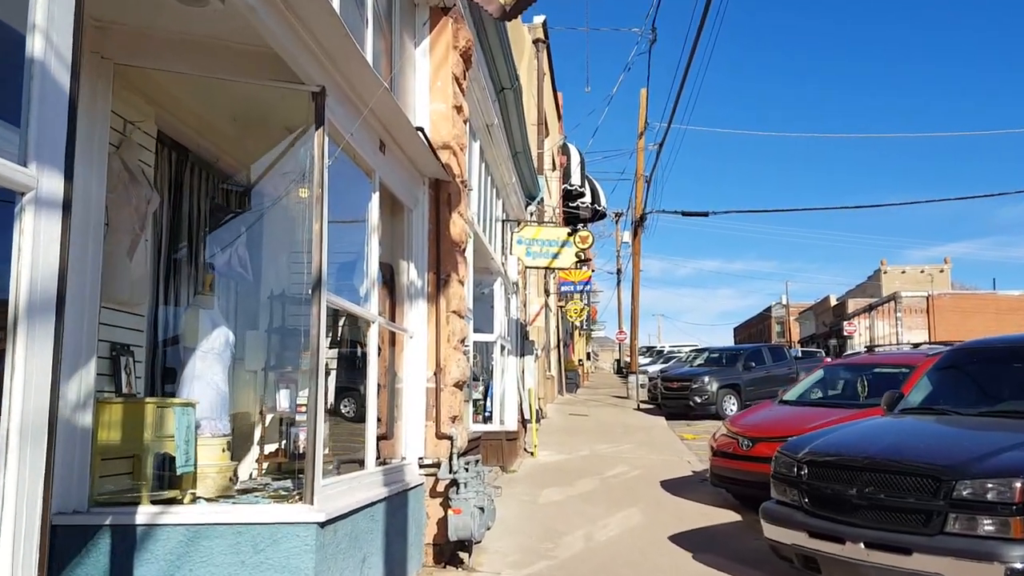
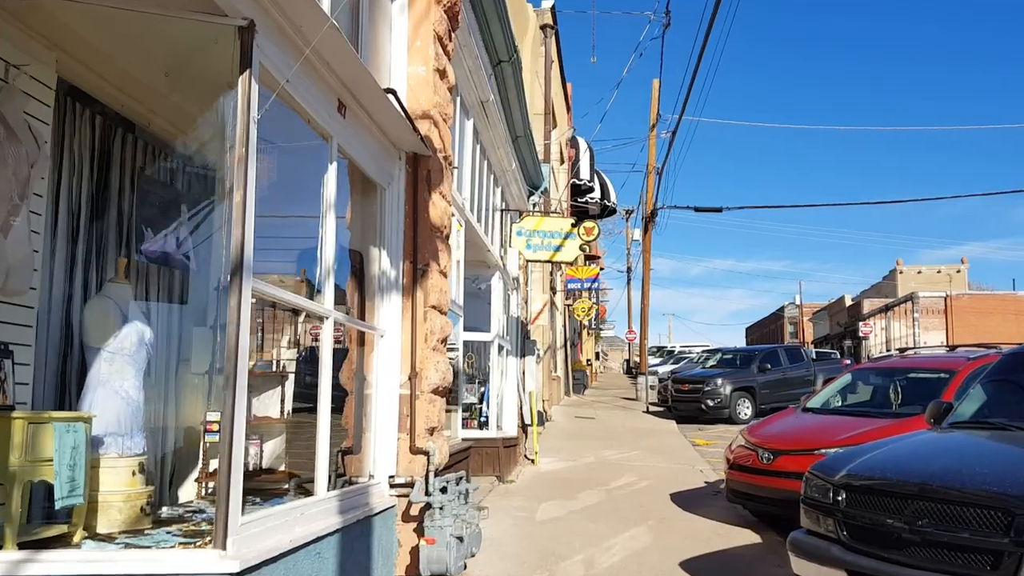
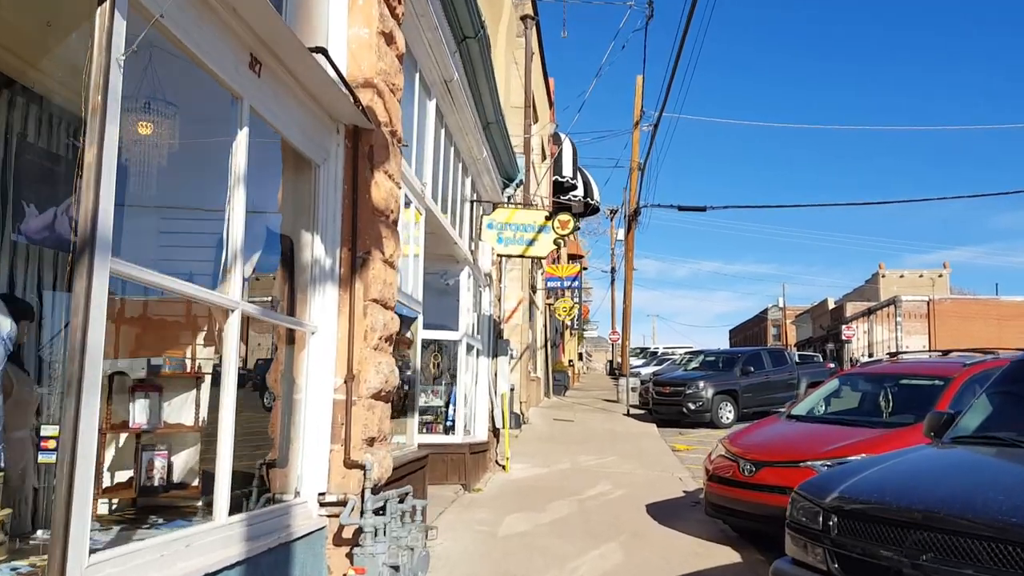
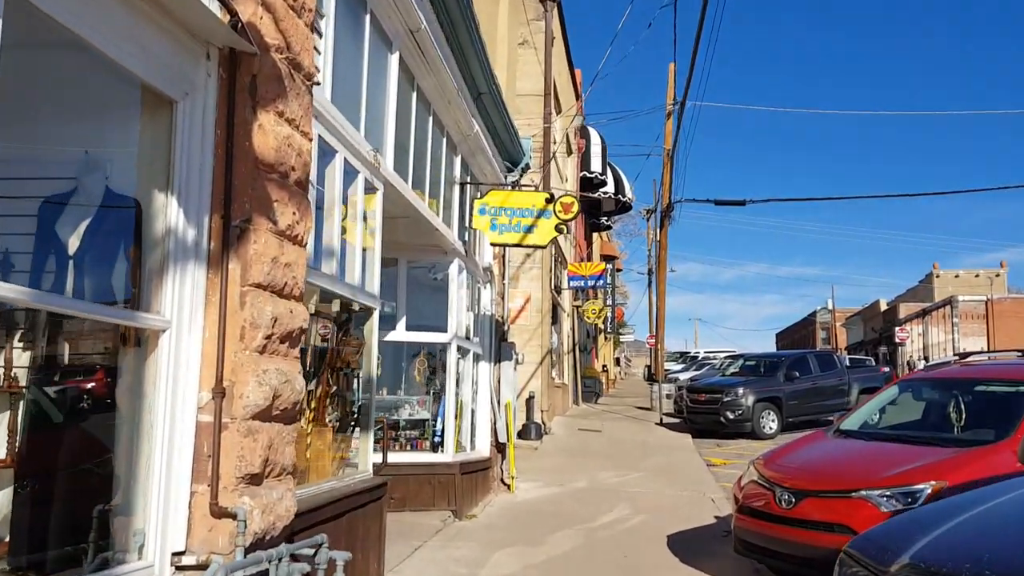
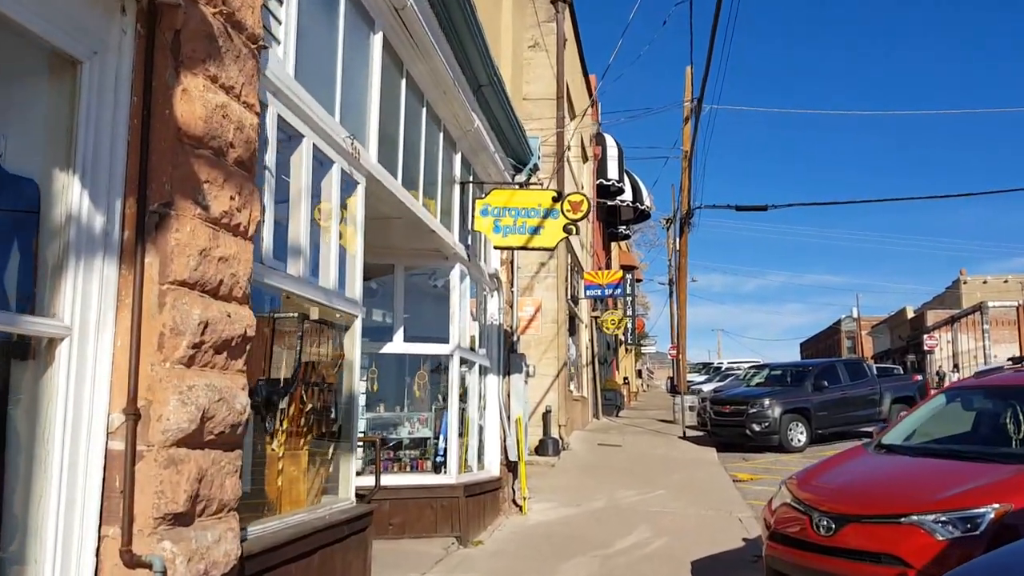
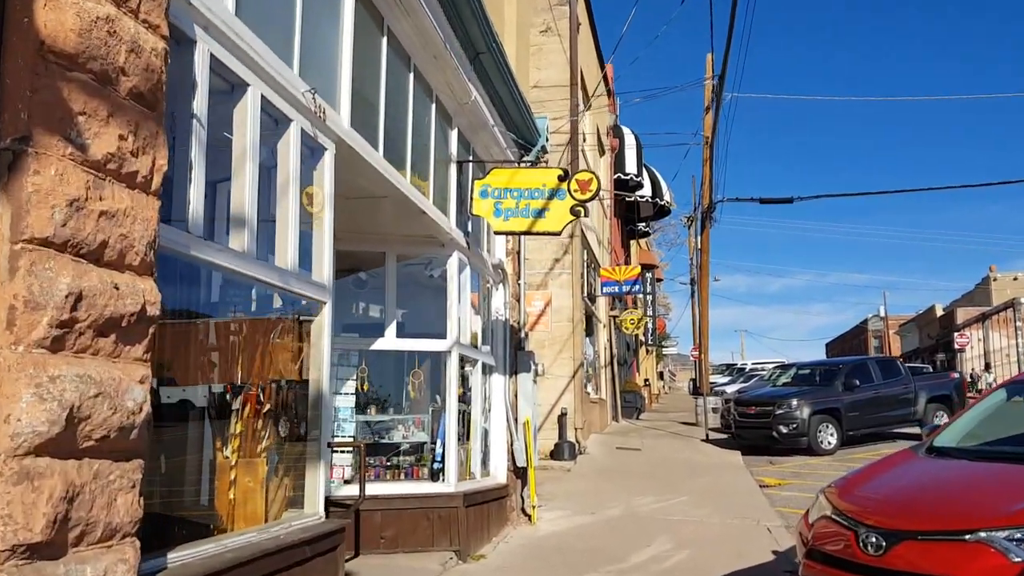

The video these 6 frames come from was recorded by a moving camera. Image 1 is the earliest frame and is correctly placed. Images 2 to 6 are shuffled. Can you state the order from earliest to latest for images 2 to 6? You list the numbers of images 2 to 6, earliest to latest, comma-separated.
2, 3, 4, 5, 6
